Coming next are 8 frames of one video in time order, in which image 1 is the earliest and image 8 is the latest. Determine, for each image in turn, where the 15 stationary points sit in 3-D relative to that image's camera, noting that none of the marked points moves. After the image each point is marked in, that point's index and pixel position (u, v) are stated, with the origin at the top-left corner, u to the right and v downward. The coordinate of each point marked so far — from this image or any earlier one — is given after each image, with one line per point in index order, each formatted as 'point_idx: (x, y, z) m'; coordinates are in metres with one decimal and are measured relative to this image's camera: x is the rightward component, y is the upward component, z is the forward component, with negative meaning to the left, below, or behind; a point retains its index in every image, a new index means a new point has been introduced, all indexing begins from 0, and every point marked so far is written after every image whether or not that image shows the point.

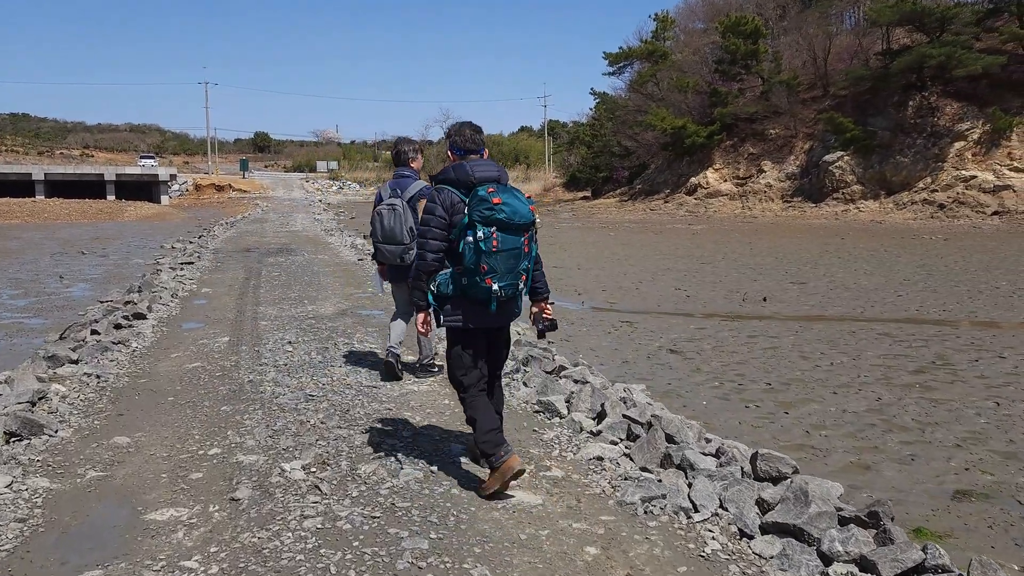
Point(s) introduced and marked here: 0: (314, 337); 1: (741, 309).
0: (-1.8, -0.5, +7.5) m
1: (+3.4, -0.3, +11.8) m
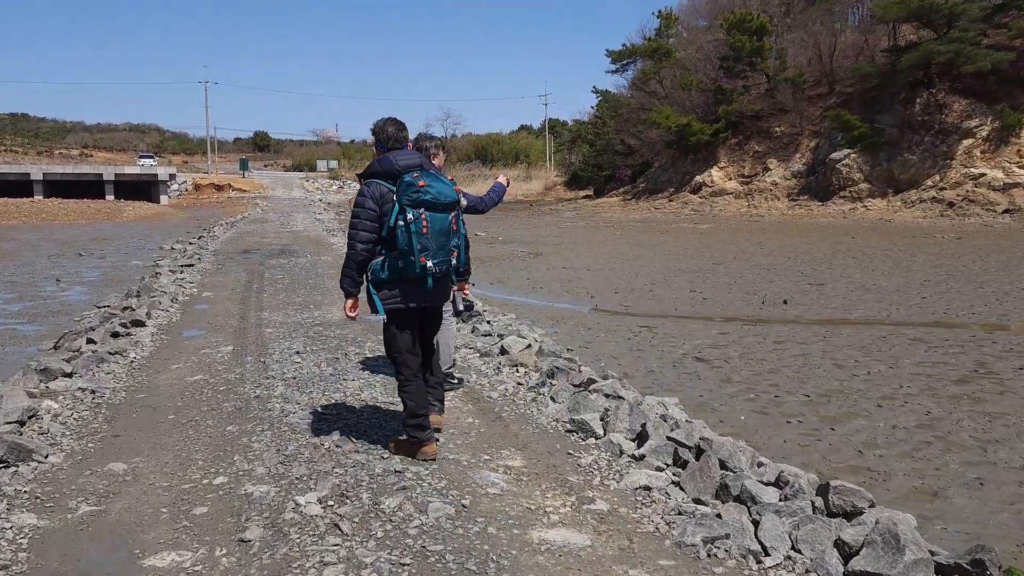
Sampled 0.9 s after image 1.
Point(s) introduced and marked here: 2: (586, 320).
0: (-1.7, -0.5, +7.1) m
1: (+3.6, -0.3, +11.3) m
2: (+1.0, -0.4, +10.8) m
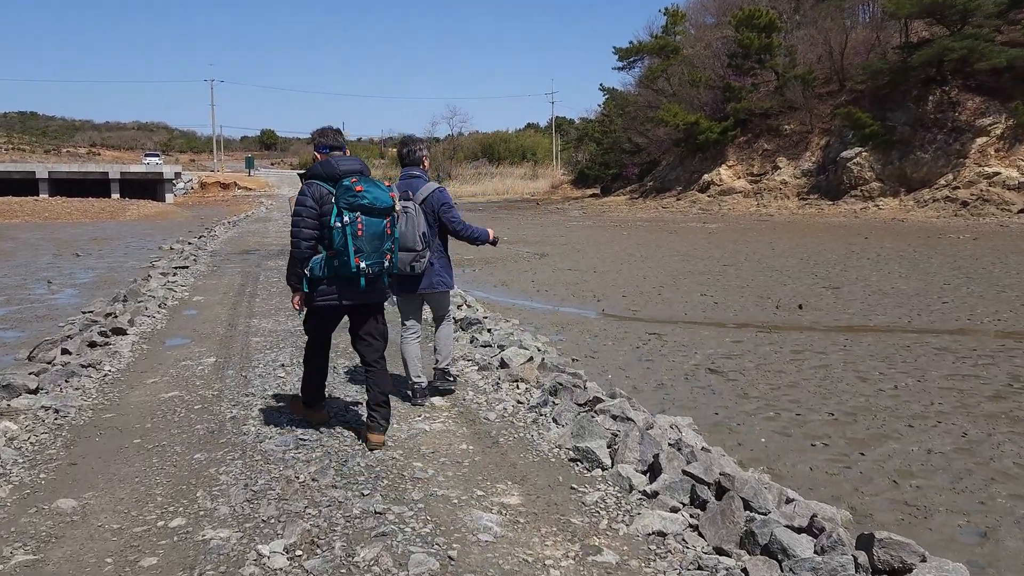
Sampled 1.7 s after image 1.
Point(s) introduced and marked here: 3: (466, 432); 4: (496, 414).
0: (-1.7, -0.6, +6.6) m
1: (+3.6, -0.4, +10.9) m
2: (+1.1, -0.5, +10.3) m
3: (-0.3, -0.9, +4.7) m
4: (-0.1, -0.8, +5.1) m
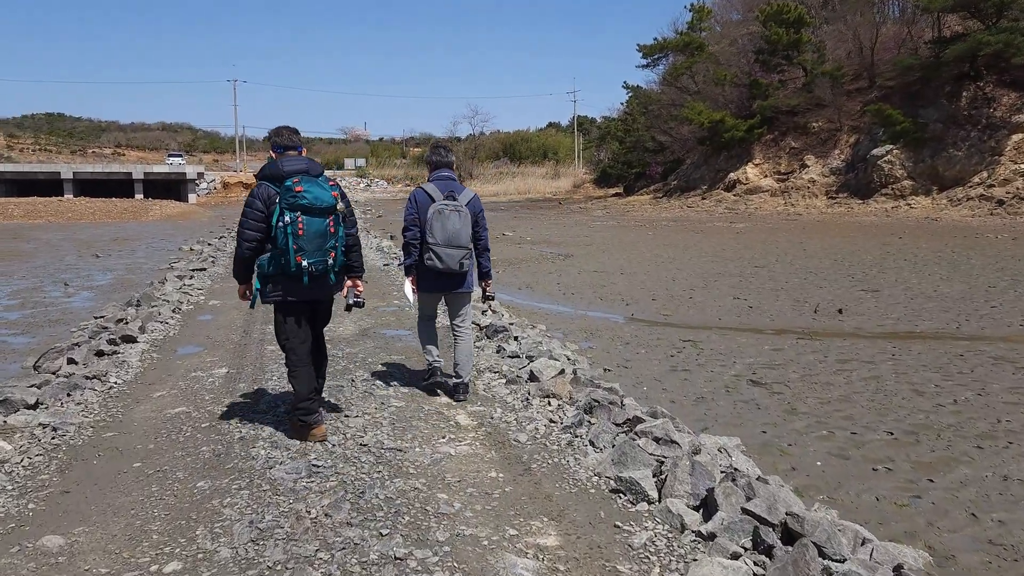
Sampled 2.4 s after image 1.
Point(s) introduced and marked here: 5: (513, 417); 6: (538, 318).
0: (-1.4, -0.6, +6.2) m
1: (+4.0, -0.5, +10.3) m
2: (+1.4, -0.5, +9.8) m
3: (-0.1, -0.9, +4.3) m
4: (+0.1, -0.9, +4.7) m
5: (0.0, -0.8, +5.1) m
6: (+0.3, -0.4, +10.8) m
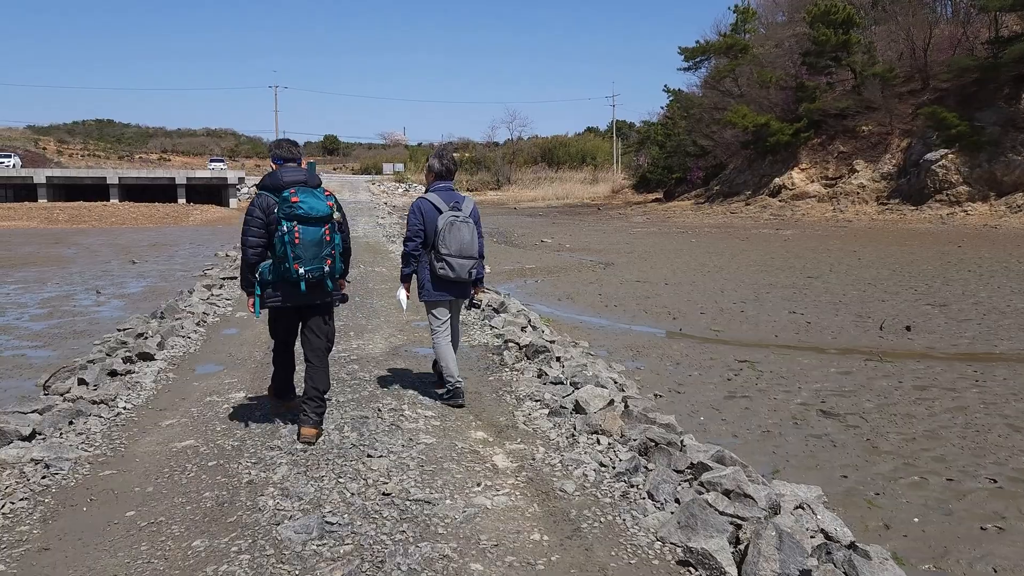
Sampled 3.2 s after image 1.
0: (-1.1, -0.8, +5.7) m
1: (+4.4, -0.6, +9.5) m
2: (+1.9, -0.7, +9.2) m
3: (+0.1, -1.0, +3.7) m
4: (+0.3, -1.0, +4.1) m
5: (+0.3, -0.9, +4.4) m
6: (+0.9, -0.6, +10.1) m
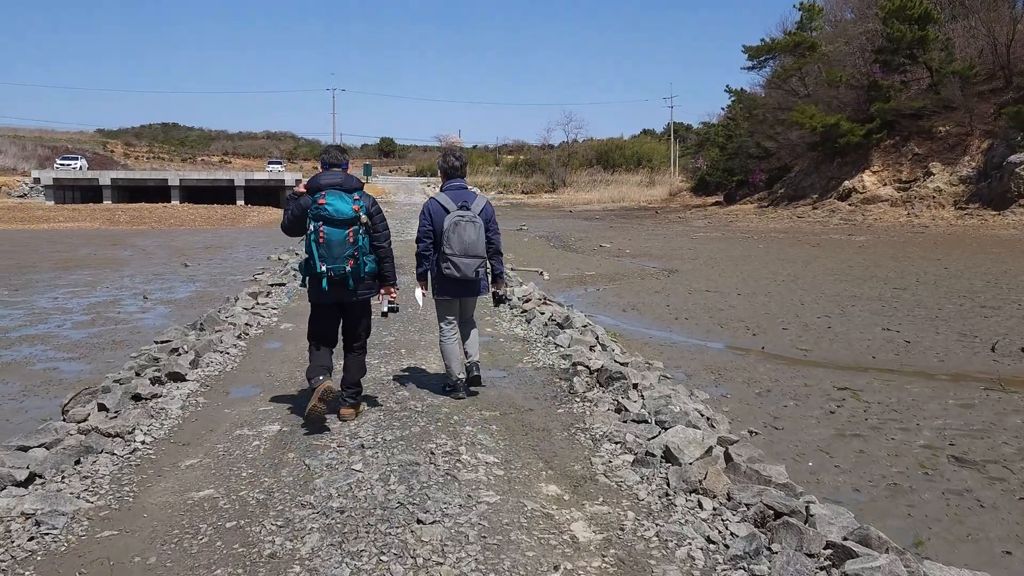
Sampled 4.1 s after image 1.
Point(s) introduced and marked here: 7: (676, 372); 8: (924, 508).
0: (-0.7, -0.9, +4.9) m
1: (+5.1, -0.8, +8.4) m
2: (+2.5, -0.9, +8.2) m
3: (+0.5, -1.2, +2.8) m
4: (+0.7, -1.1, +3.2) m
5: (+0.6, -1.1, +3.6) m
6: (+1.6, -0.7, +9.2) m
7: (+1.6, -0.8, +8.0) m
8: (+2.3, -1.2, +4.5) m
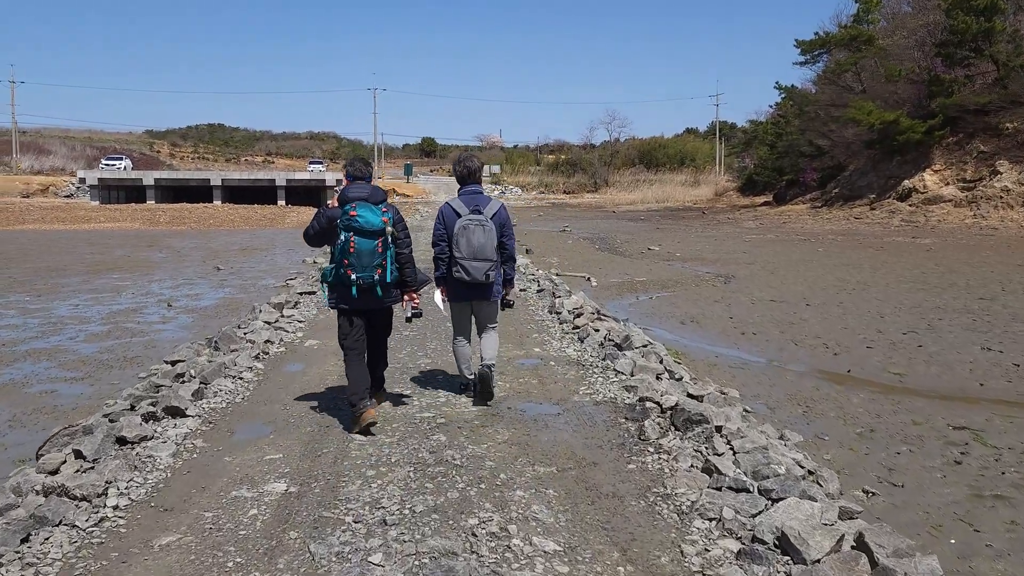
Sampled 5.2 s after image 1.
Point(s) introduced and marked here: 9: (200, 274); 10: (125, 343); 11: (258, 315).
0: (-0.4, -1.0, +3.9) m
1: (+5.6, -1.0, +7.1) m
2: (+3.0, -1.0, +7.0) m
3: (+0.6, -1.3, +1.8) m
4: (+0.9, -1.3, +2.1) m
5: (+0.9, -1.2, +2.5) m
6: (+2.1, -0.9, +8.1) m
7: (+2.1, -1.0, +6.9) m
8: (+2.6, -1.4, +3.3) m
9: (-6.8, +0.3, +17.3) m
10: (-4.5, -0.6, +9.4) m
11: (-2.9, -0.3, +9.2) m
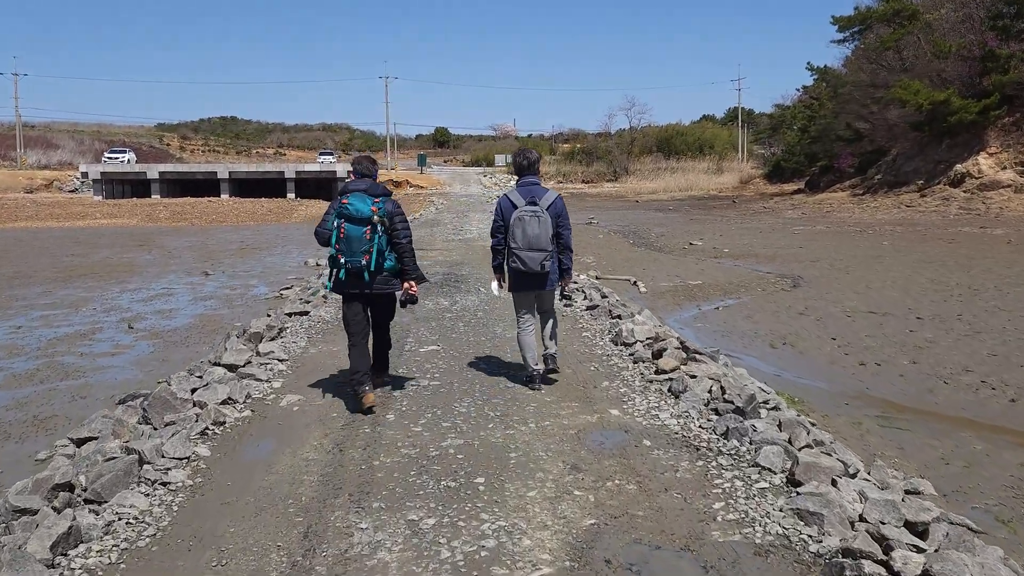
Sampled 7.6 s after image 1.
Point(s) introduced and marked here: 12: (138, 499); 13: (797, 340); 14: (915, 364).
0: (0.0, -1.3, +1.4) m
1: (+6.0, -1.2, +4.5) m
2: (+3.4, -1.2, +4.5) m
3: (+1.0, -1.6, -0.7) m
4: (+1.2, -1.6, -0.3) m
5: (+1.2, -1.5, 0.0) m
6: (+2.6, -1.1, +5.6) m
7: (+2.5, -1.2, +4.4) m
8: (+3.0, -1.7, +0.9) m
9: (-6.2, +0.1, +15.0) m
10: (-4.1, -0.9, +7.0) m
11: (-2.5, -0.6, +6.8) m
12: (-1.8, -1.0, +3.9) m
13: (+3.4, -0.6, +9.5) m
14: (+4.1, -0.8, +8.1) m
